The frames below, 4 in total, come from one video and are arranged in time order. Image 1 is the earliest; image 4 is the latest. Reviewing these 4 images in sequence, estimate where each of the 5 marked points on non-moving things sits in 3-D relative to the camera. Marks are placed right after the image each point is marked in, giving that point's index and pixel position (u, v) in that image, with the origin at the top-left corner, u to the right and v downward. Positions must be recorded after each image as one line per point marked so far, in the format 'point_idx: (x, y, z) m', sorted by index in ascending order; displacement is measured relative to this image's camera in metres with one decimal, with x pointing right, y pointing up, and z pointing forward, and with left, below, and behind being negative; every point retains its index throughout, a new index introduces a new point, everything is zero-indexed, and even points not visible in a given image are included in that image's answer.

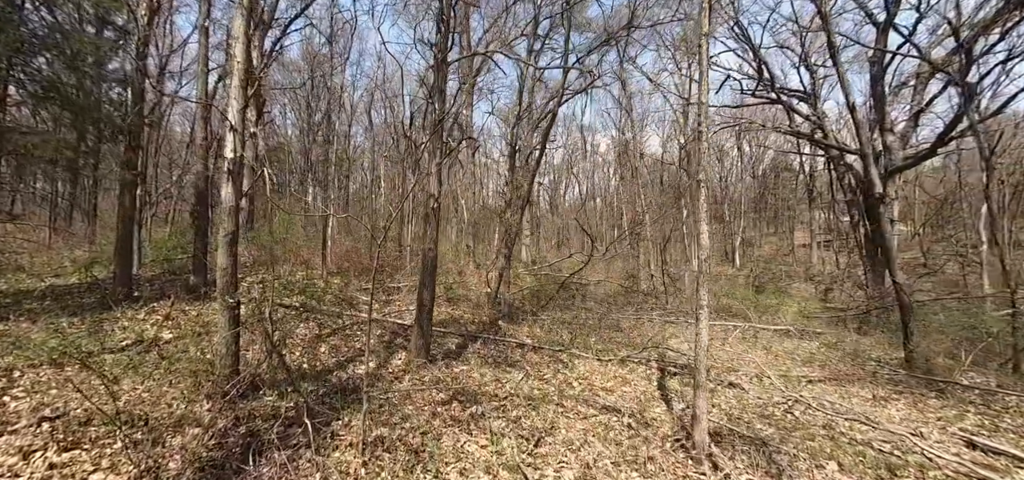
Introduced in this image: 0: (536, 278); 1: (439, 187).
0: (+0.7, -1.0, +10.8) m
1: (-0.9, +0.7, +5.1) m
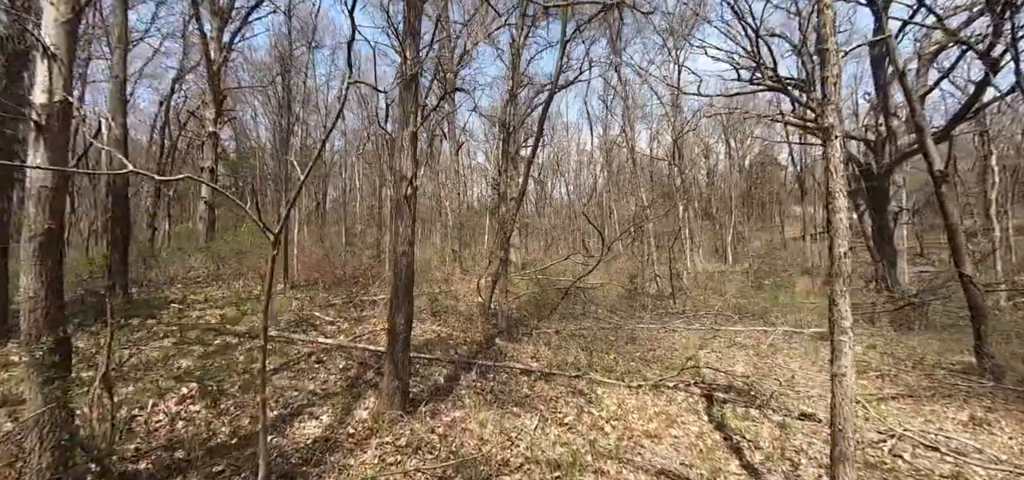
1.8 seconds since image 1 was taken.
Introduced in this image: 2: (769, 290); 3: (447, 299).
0: (+0.5, -1.0, +9.4) m
1: (-0.9, +0.7, +3.6) m
2: (+9.5, -1.9, +15.2) m
3: (-1.4, -1.2, +8.5) m
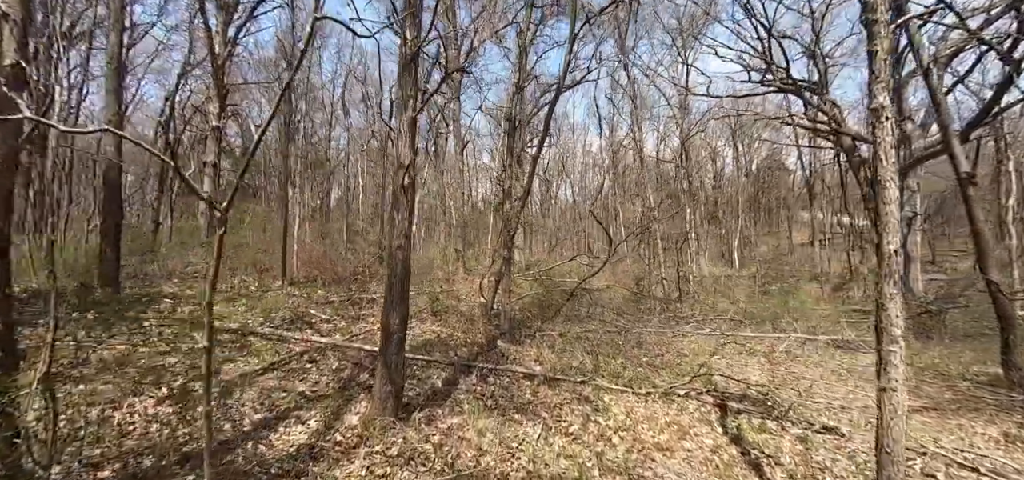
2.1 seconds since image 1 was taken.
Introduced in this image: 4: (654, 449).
0: (+0.6, -1.0, +9.2) m
1: (-0.8, +0.7, +3.4) m
2: (+9.6, -2.0, +14.9) m
3: (-1.3, -1.2, +8.2) m
4: (+1.2, -1.8, +3.6) m
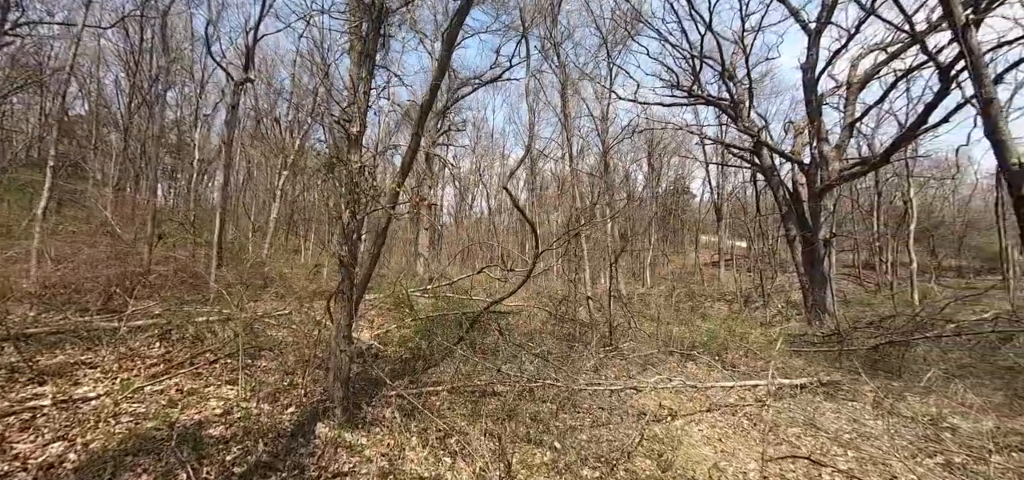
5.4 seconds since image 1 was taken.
0: (-1.2, -1.0, +6.3) m
1: (-1.5, +0.9, +0.4) m
2: (+6.4, -2.6, +13.5) m
3: (-2.9, -1.1, +4.9) m
4: (+0.4, -1.7, +0.9) m
